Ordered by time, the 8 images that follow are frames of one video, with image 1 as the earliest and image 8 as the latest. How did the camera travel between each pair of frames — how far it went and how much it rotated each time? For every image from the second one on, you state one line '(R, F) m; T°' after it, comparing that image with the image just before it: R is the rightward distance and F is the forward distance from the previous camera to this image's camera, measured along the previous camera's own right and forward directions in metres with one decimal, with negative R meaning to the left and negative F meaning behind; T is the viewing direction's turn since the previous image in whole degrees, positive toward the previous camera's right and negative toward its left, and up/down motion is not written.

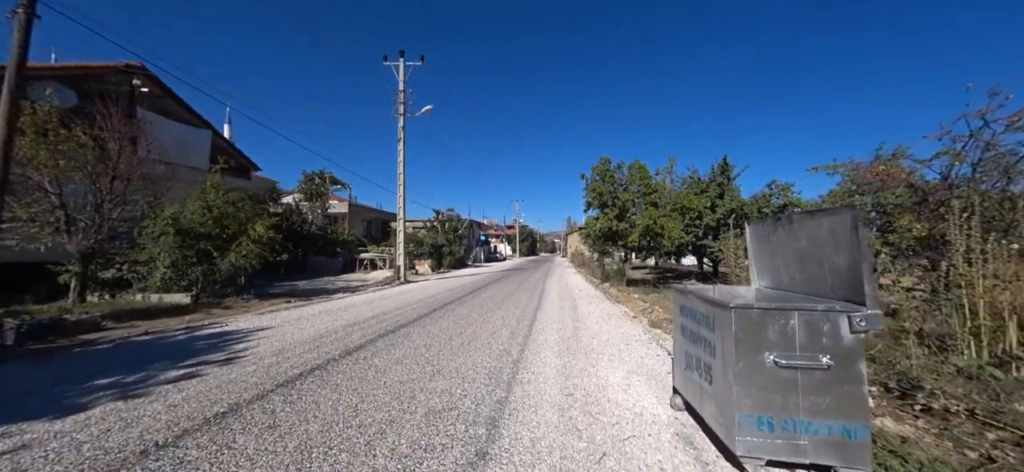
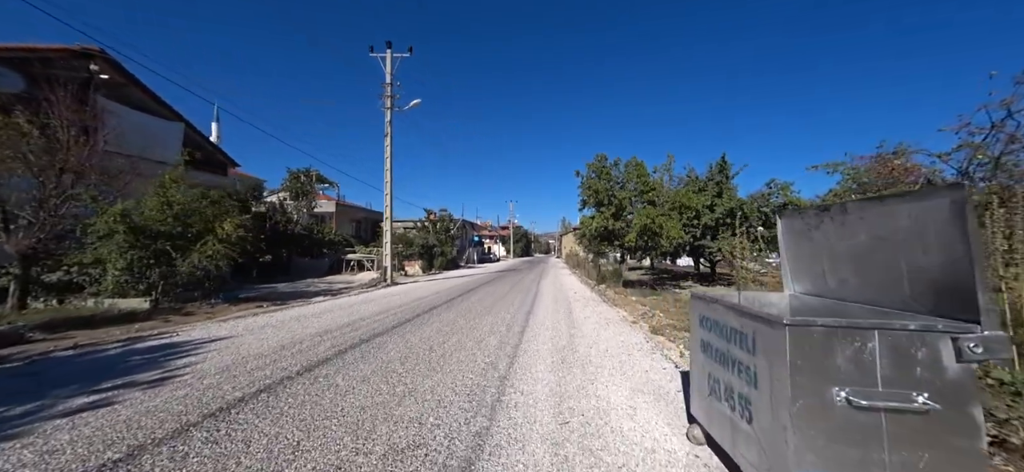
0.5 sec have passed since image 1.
(+0.1, +0.7) m; +1°
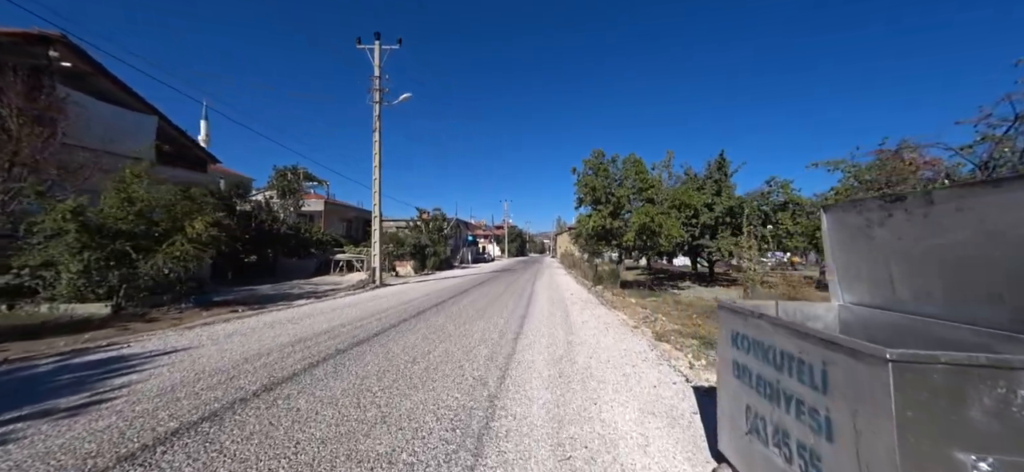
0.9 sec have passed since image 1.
(0.0, +0.6) m; +1°
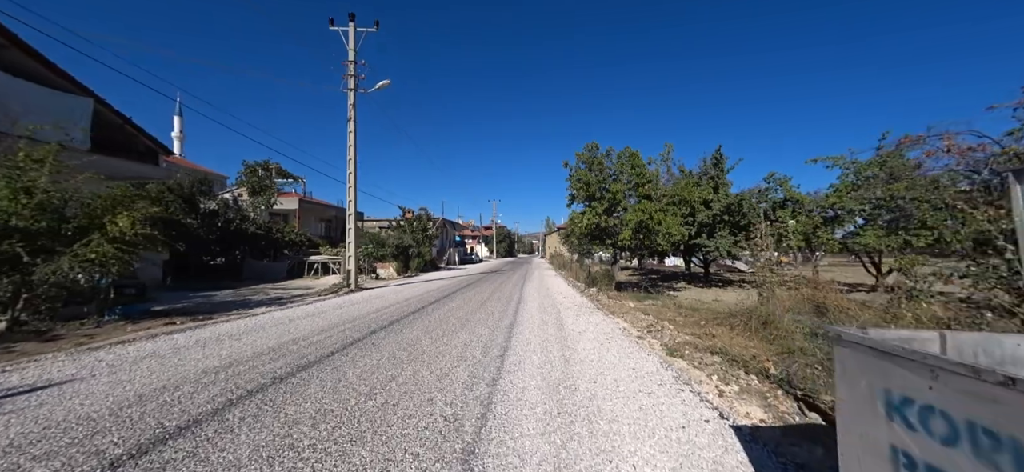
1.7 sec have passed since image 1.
(+0.1, +1.1) m; +2°
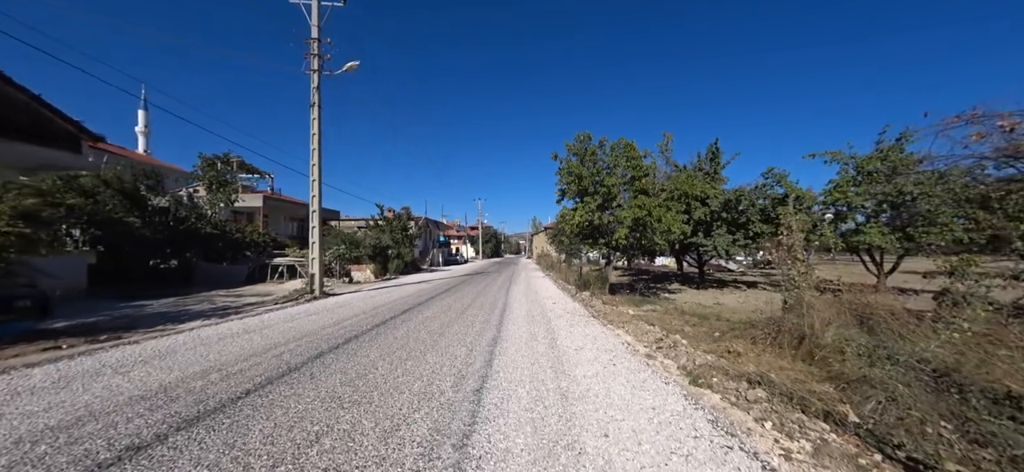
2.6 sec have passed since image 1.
(+0.1, +1.4) m; +2°
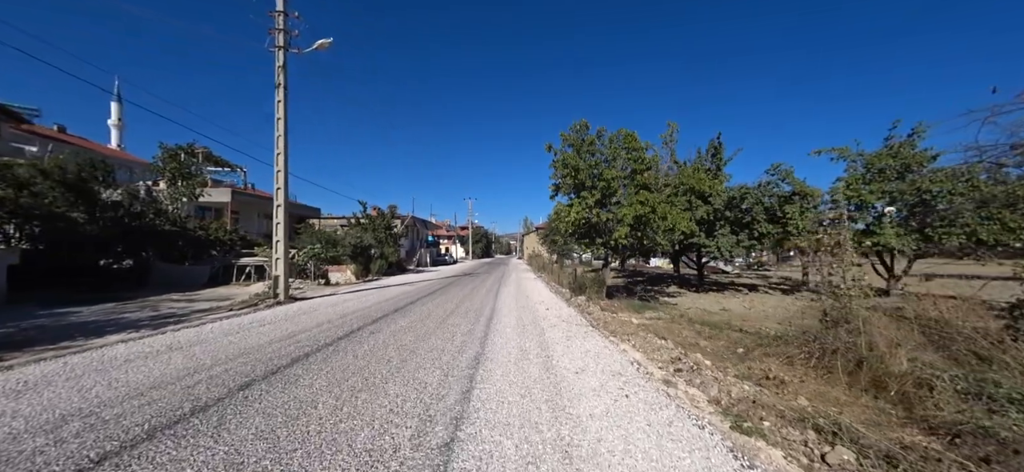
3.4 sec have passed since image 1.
(+0.1, +1.3) m; +1°
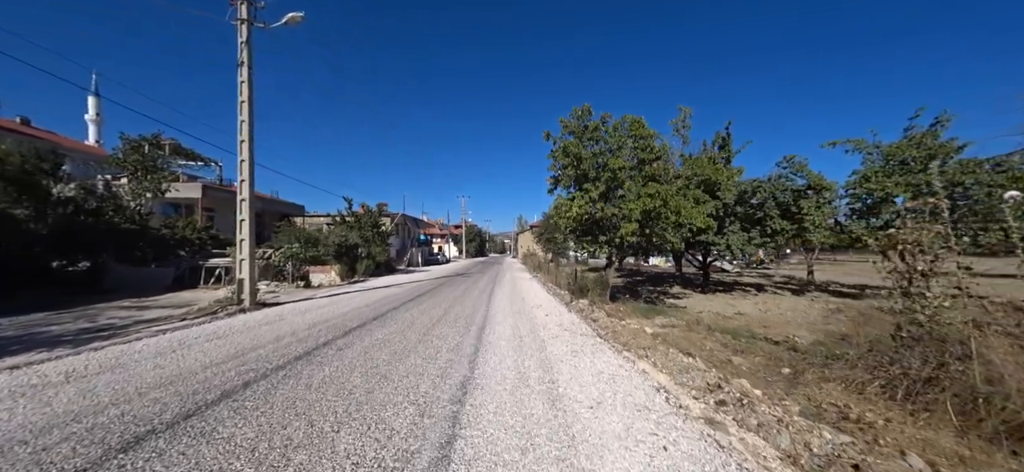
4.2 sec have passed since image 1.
(0.0, +1.2) m; +1°
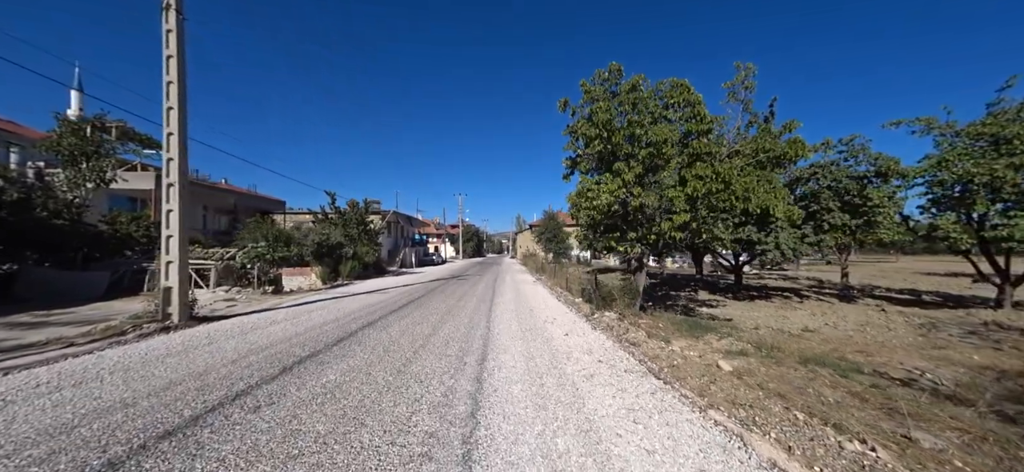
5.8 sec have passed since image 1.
(-0.2, +2.4) m; 0°
